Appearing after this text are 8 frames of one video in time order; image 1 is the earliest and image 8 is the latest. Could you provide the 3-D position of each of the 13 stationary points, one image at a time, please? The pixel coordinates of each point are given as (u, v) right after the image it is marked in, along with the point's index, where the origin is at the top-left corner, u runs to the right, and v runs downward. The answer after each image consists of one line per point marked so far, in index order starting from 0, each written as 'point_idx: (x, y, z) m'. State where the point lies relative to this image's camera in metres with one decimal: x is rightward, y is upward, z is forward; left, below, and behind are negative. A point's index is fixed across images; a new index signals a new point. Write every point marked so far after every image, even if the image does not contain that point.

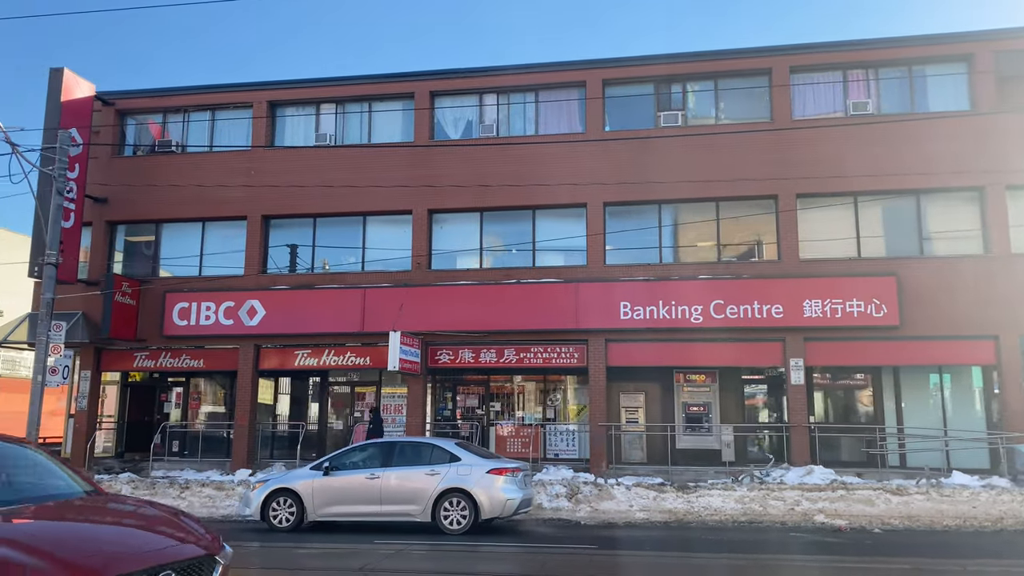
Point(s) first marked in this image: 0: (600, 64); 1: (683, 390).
0: (+2.2, +5.5, +19.9) m
1: (+4.2, -2.5, +19.9) m
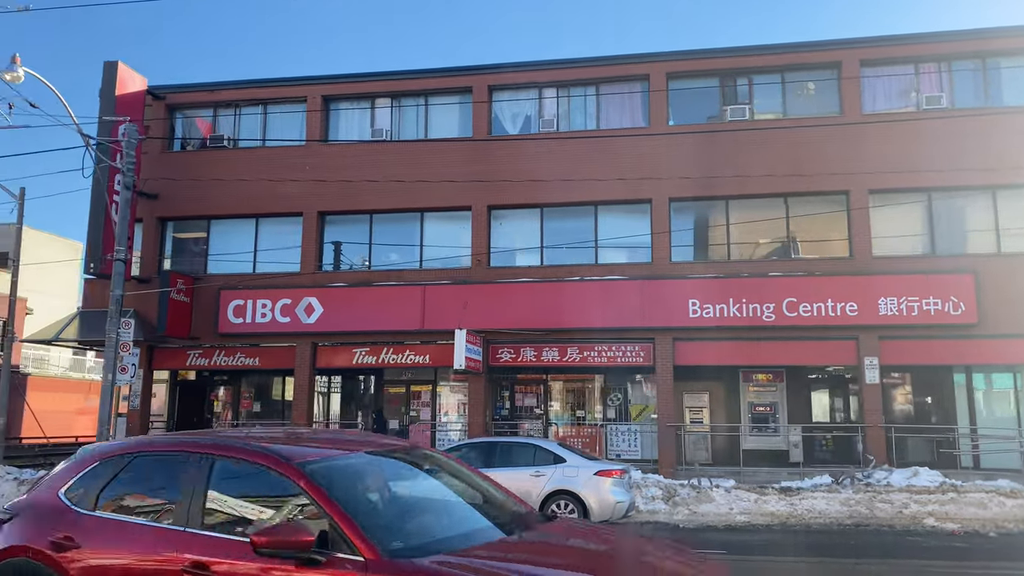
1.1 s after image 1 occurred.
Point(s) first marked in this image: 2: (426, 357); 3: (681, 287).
0: (+3.7, +5.5, +19.6) m
1: (+5.6, -2.4, +19.5) m
2: (-2.1, -1.7, +19.8) m
3: (+3.8, 0.0, +18.4) m
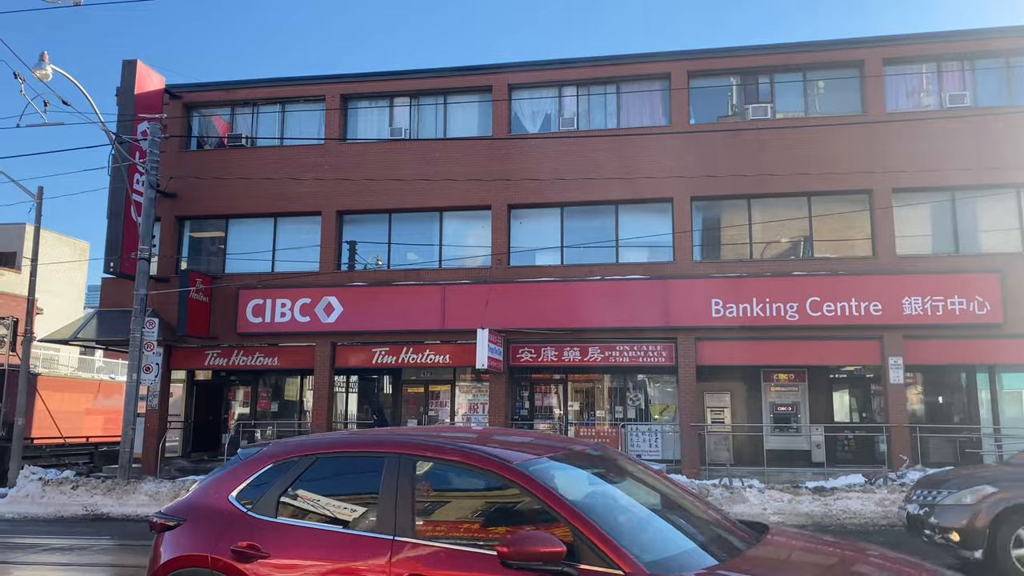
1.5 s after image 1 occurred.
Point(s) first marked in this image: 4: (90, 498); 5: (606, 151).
0: (+4.1, +5.6, +19.5) m
1: (+6.1, -2.4, +19.4) m
2: (-1.6, -1.7, +19.7) m
3: (+4.3, 0.0, +18.3) m
4: (-7.4, -3.7, +14.3) m
5: (+2.3, +3.3, +19.5) m
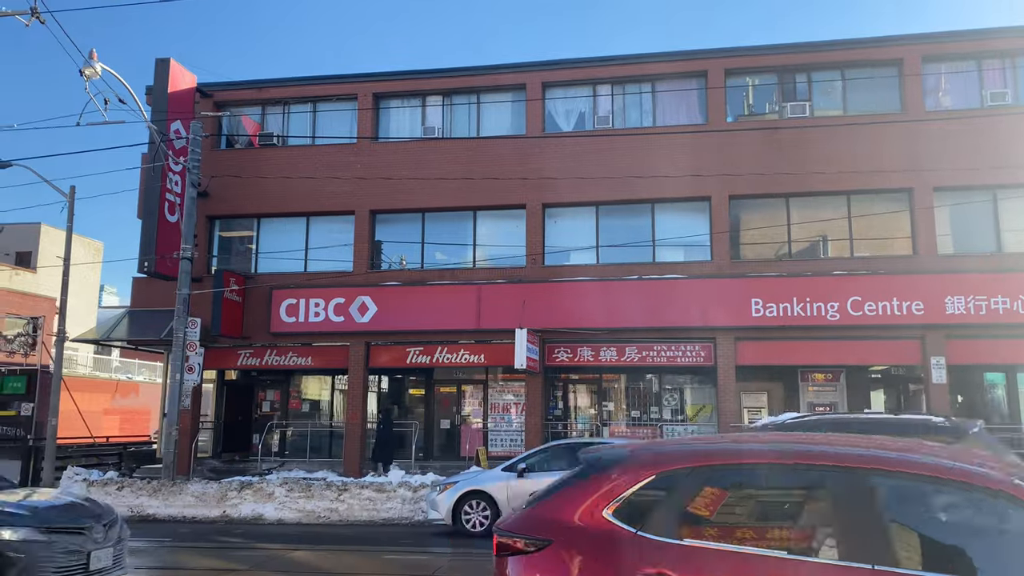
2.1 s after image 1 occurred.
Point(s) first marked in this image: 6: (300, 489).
0: (+5.0, +5.6, +19.4) m
1: (+7.0, -2.4, +19.3) m
2: (-0.7, -1.6, +19.6) m
3: (+5.1, 0.0, +18.2) m
4: (-6.5, -3.6, +14.2) m
5: (+3.1, +3.3, +19.4) m
6: (-3.6, -3.5, +14.1) m
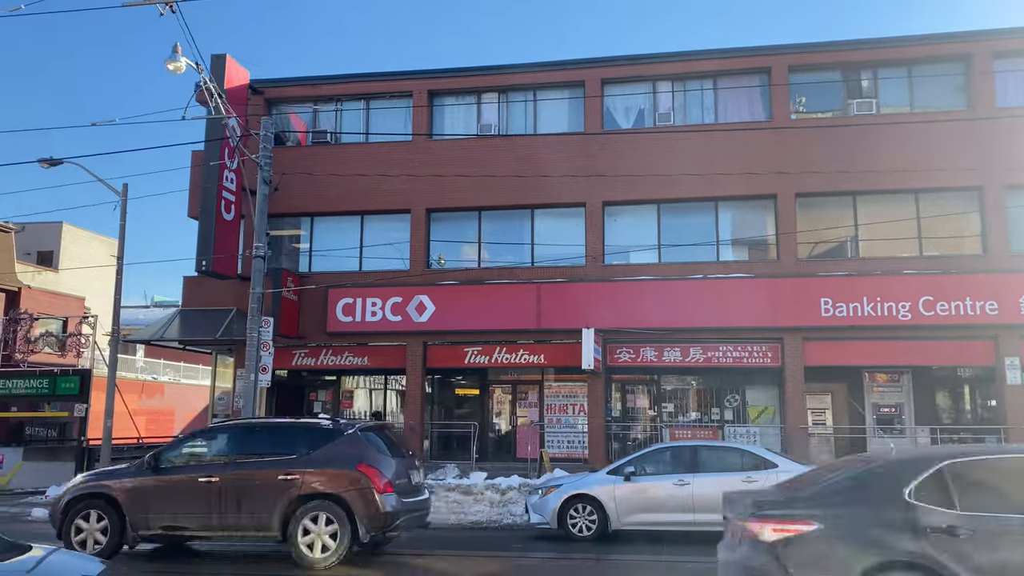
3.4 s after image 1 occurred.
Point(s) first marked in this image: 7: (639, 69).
0: (+6.4, +5.6, +19.1) m
1: (+8.4, -2.4, +19.1) m
2: (+0.7, -1.6, +19.3) m
3: (+6.6, +0.1, +18.0) m
4: (-5.1, -3.6, +13.9) m
5: (+4.5, +3.3, +19.2) m
6: (-2.2, -3.4, +13.8) m
7: (+3.1, +5.3, +19.8) m
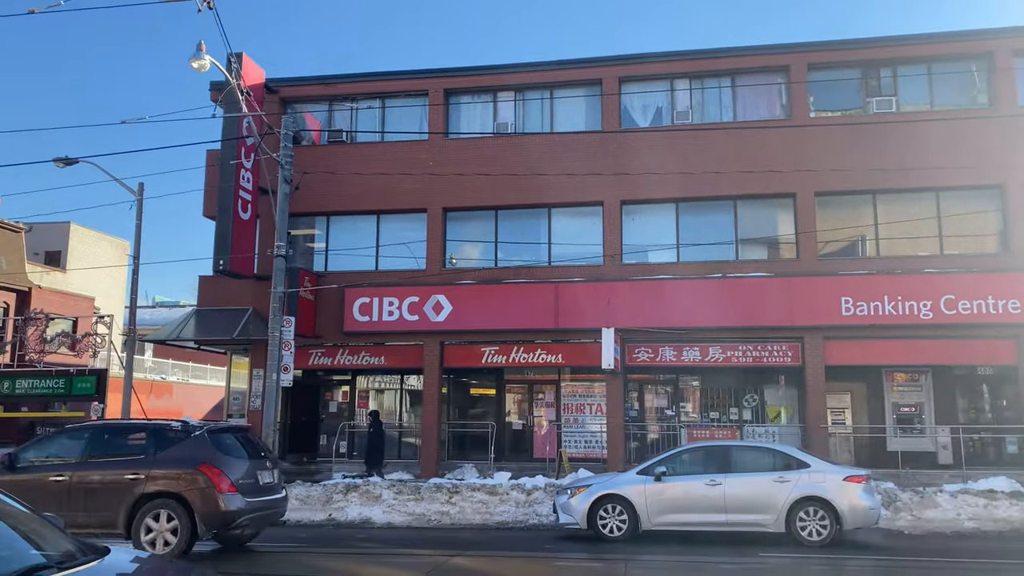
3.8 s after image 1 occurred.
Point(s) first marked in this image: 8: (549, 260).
0: (+6.8, +5.6, +19.0) m
1: (+8.8, -2.4, +19.0) m
2: (+1.1, -1.6, +19.2) m
3: (+7.0, +0.1, +17.9) m
4: (-4.7, -3.6, +13.9) m
5: (+4.9, +3.3, +19.1) m
6: (-1.7, -3.4, +13.8) m
7: (+3.5, +5.3, +19.7) m
8: (+0.9, +0.7, +19.8) m
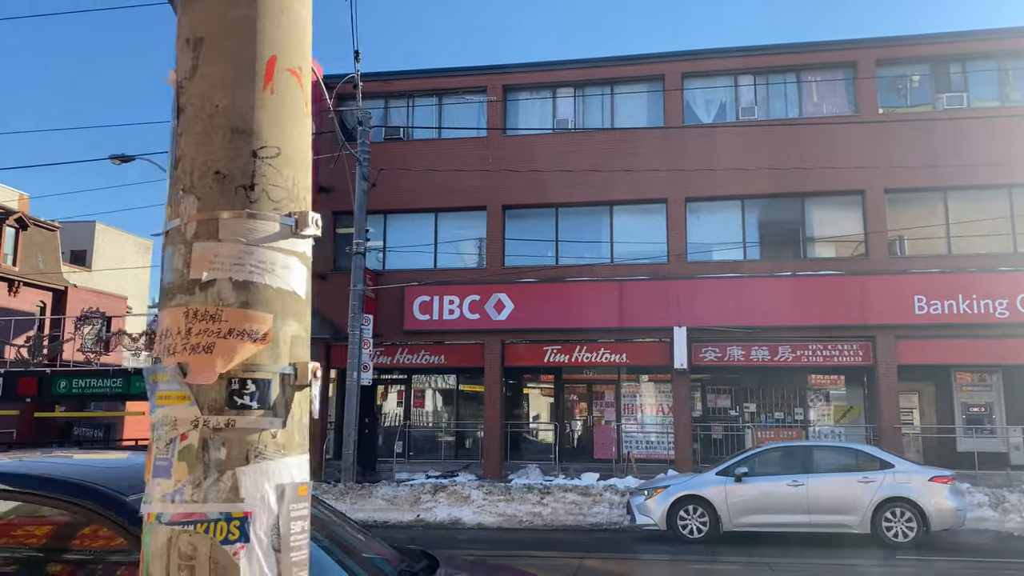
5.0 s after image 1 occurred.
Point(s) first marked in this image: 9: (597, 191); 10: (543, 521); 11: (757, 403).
0: (+8.3, +5.6, +18.8) m
1: (+10.3, -2.3, +18.7) m
2: (+2.6, -1.6, +19.0) m
3: (+8.4, +0.1, +17.7) m
4: (-3.2, -3.6, +13.7) m
5: (+6.4, +3.4, +18.9) m
6: (-0.3, -3.4, +13.6) m
7: (+5.0, +5.3, +19.5) m
8: (+2.4, +0.7, +19.6) m
9: (+2.0, +2.3, +19.5) m
10: (+0.5, -3.6, +12.7) m
11: (+5.8, -2.7, +19.4) m
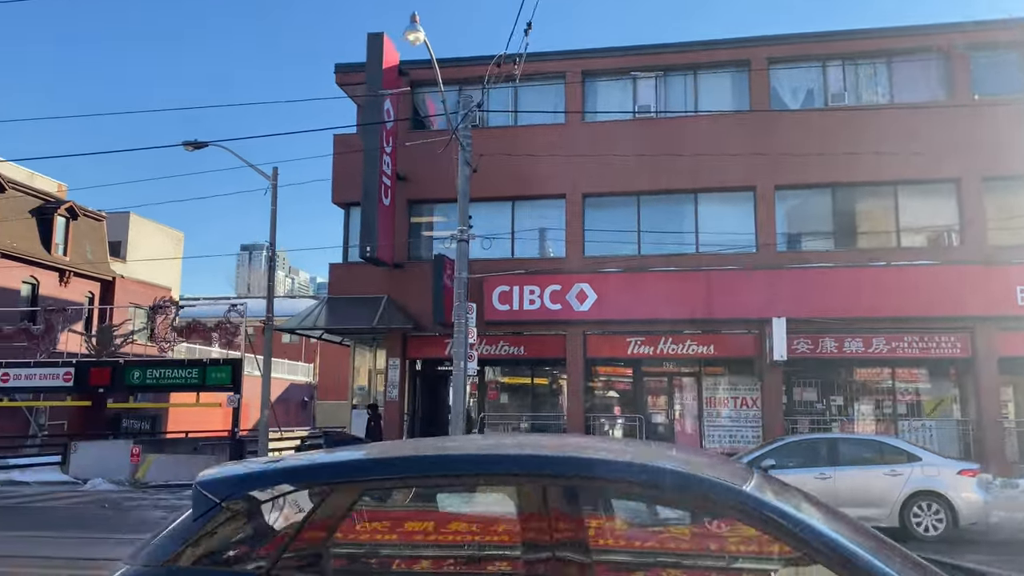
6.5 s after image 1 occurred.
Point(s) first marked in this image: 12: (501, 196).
0: (+10.2, +5.9, +18.3) m
1: (+12.2, -2.1, +18.3) m
2: (+4.5, -1.3, +18.6) m
3: (+10.4, +0.3, +17.2) m
4: (-1.4, -3.4, +13.3) m
5: (+8.3, +3.6, +18.4) m
6: (+1.6, -3.2, +13.2) m
7: (+6.9, +5.6, +19.0) m
8: (+4.3, +1.0, +19.1) m
9: (+3.9, +2.5, +19.1) m
10: (+2.3, -3.4, +12.3) m
11: (+7.7, -2.5, +19.0) m
12: (-0.3, +2.2, +19.8) m
